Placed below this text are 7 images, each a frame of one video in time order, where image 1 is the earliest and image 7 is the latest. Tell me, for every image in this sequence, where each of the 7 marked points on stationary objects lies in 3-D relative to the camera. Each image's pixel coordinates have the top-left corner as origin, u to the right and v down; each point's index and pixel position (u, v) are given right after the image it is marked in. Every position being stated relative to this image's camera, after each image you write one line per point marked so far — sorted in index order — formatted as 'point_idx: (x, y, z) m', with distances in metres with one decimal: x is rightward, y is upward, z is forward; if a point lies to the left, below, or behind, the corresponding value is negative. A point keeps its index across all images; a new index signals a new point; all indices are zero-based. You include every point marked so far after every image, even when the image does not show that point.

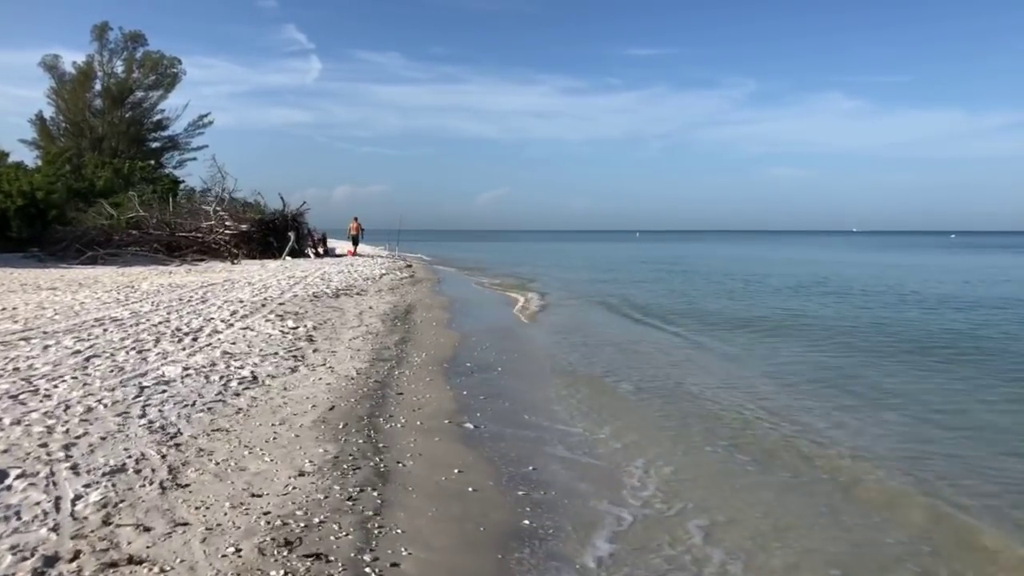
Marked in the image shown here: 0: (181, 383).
0: (-3.3, -0.9, +8.0) m
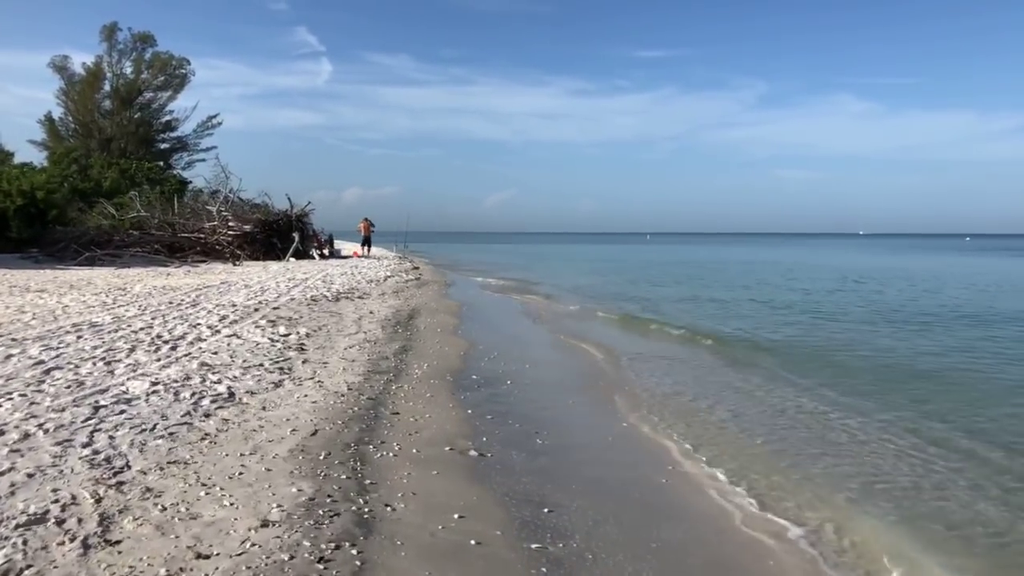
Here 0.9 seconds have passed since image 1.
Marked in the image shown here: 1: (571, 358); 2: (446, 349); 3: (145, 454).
0: (-3.2, -1.0, +7.0) m
1: (+0.9, -1.0, +12.2) m
2: (-1.0, -0.9, +11.9) m
3: (-2.5, -1.1, +5.5) m
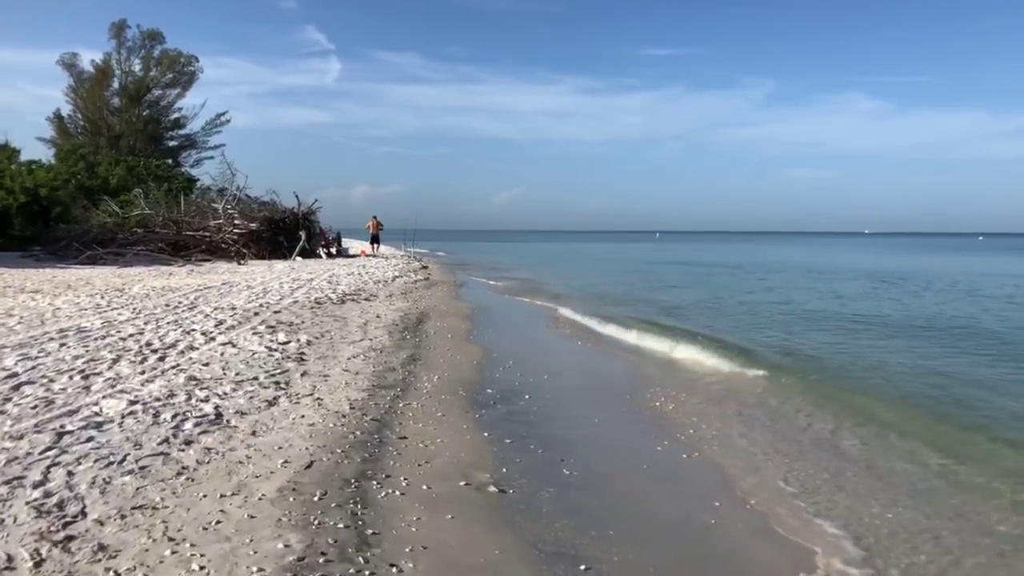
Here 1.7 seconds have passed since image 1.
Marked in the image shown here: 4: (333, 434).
0: (-3.0, -1.1, +6.2) m
1: (+1.1, -1.1, +11.3) m
2: (-0.7, -1.0, +11.1) m
3: (-2.3, -1.2, +4.7) m
4: (-1.4, -1.2, +6.4) m
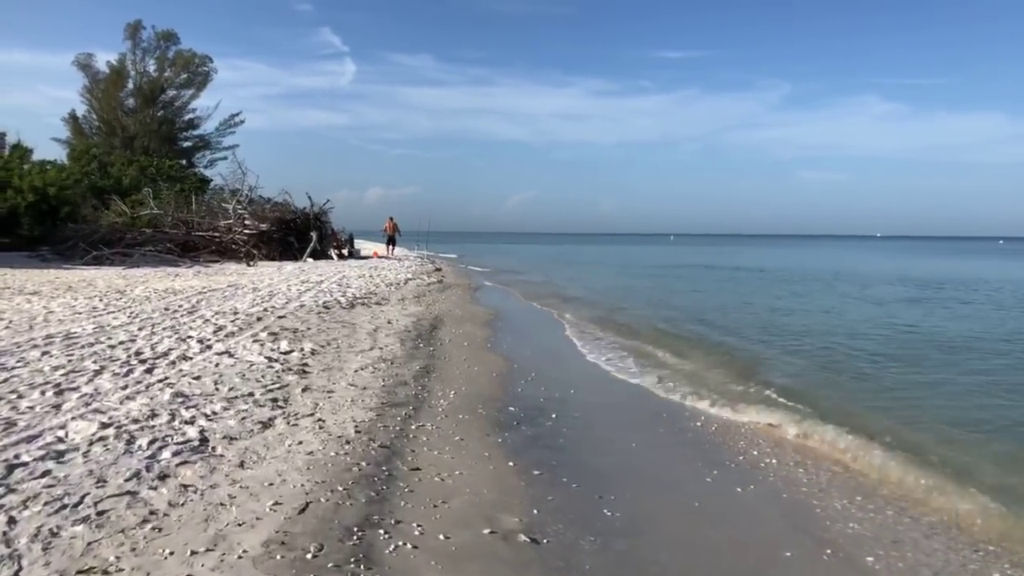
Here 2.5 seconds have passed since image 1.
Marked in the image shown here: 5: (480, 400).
0: (-2.8, -1.1, +5.3) m
1: (+1.4, -1.2, +10.3) m
2: (-0.5, -1.0, +10.1) m
3: (-2.2, -1.3, +3.8) m
4: (-1.2, -1.2, +5.5) m
5: (-0.3, -1.2, +8.3) m
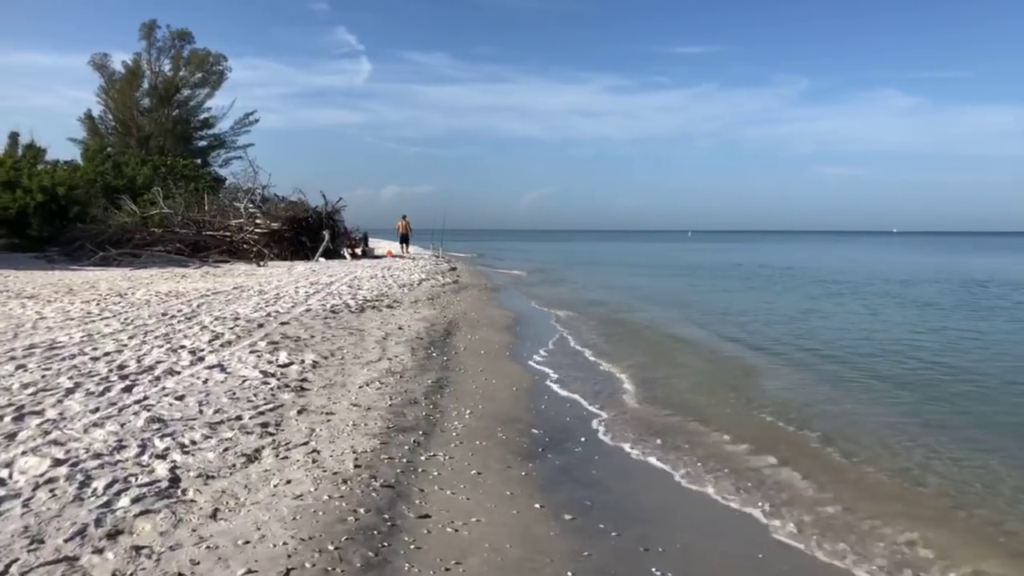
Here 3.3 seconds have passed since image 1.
0: (-2.7, -1.2, +4.4) m
1: (+1.6, -1.2, +9.3) m
2: (-0.2, -1.1, +9.2) m
3: (-2.0, -1.3, +2.9) m
4: (-1.1, -1.3, +4.6) m
5: (-0.1, -1.2, +7.3) m
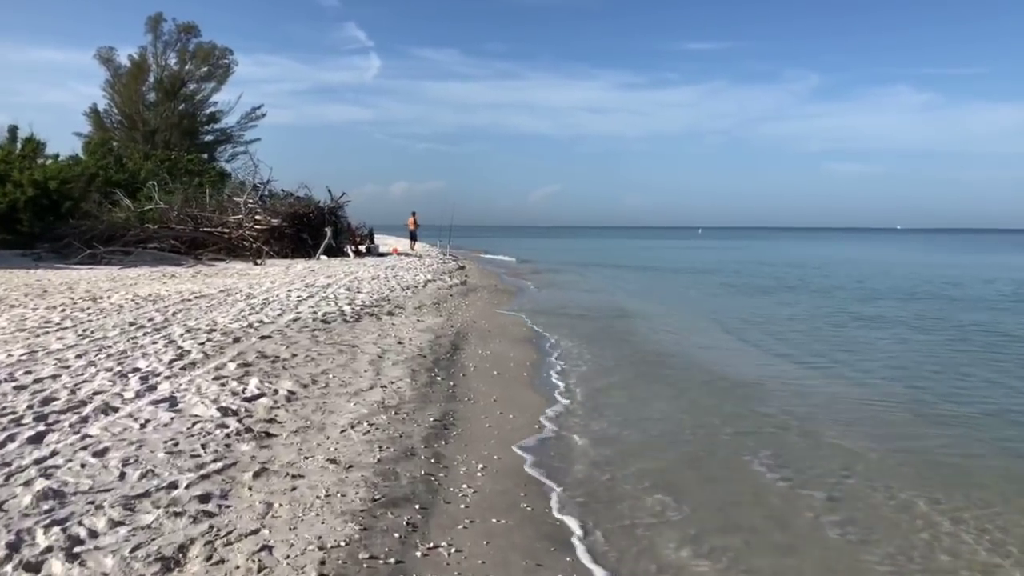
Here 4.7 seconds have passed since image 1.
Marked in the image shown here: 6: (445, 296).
0: (-2.5, -1.3, +2.7) m
1: (+1.8, -1.3, +7.6) m
2: (0.0, -1.2, +7.5) m
3: (-1.9, -1.5, +1.2) m
4: (-0.9, -1.4, +2.8) m
5: (+0.1, -1.4, +5.6) m
6: (-1.6, -0.2, +18.5) m
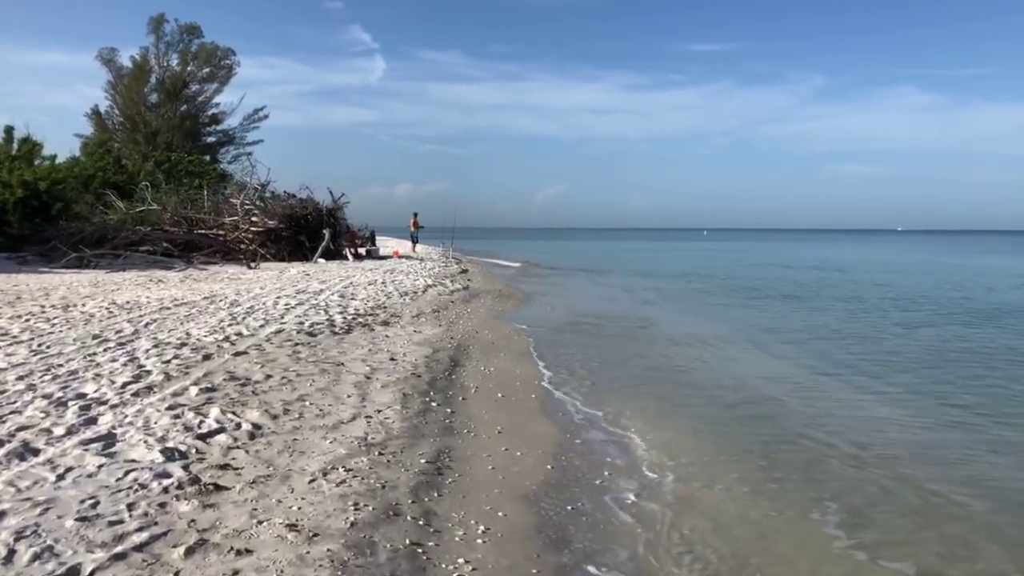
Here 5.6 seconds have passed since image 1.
0: (-2.5, -1.4, +1.5) m
1: (+1.9, -1.4, +6.4) m
2: (0.0, -1.3, +6.3) m
3: (-1.9, -1.6, 0.0) m
4: (-0.9, -1.5, +1.7) m
5: (+0.1, -1.5, +4.4) m
6: (-1.4, -0.3, +17.3) m
